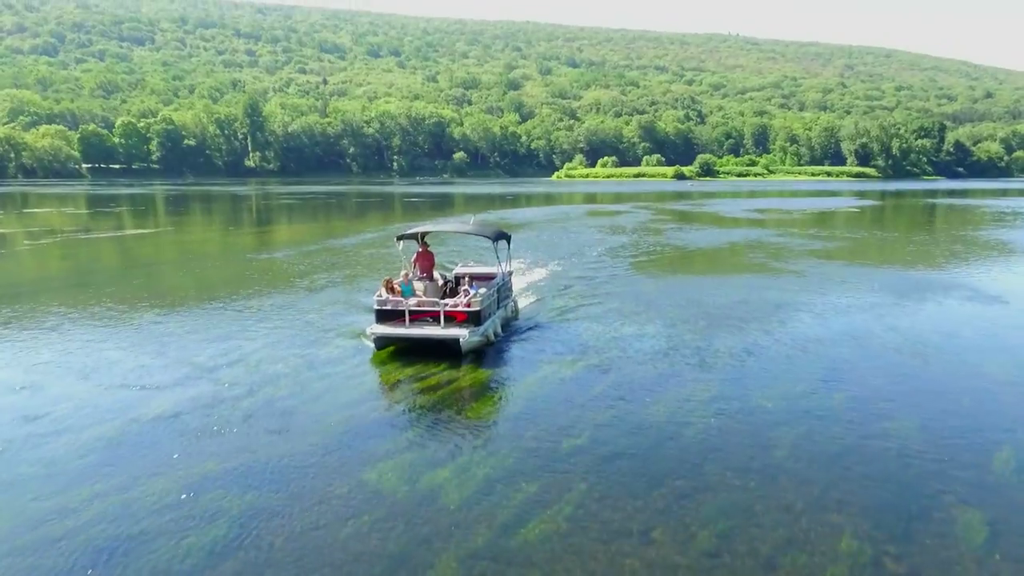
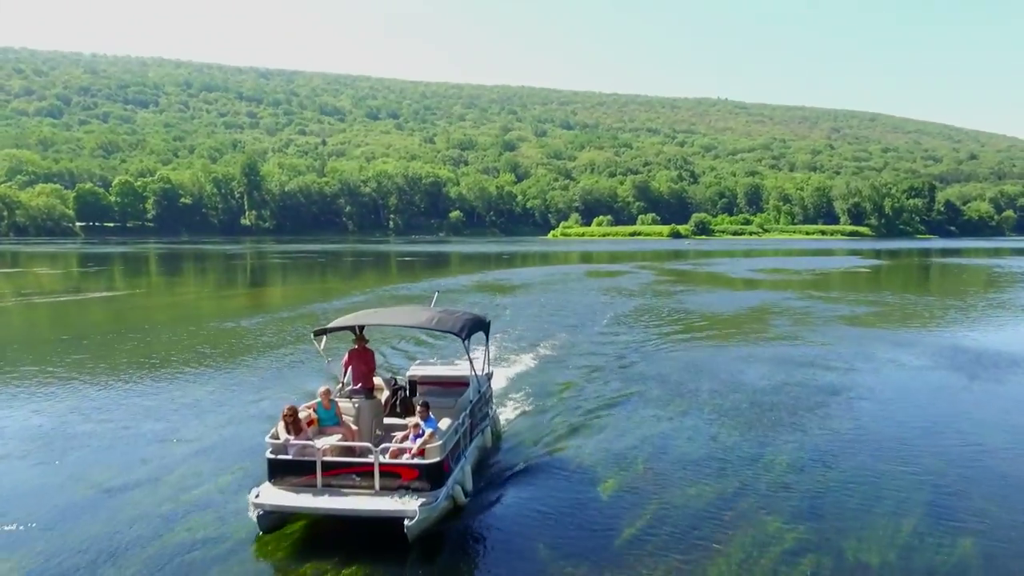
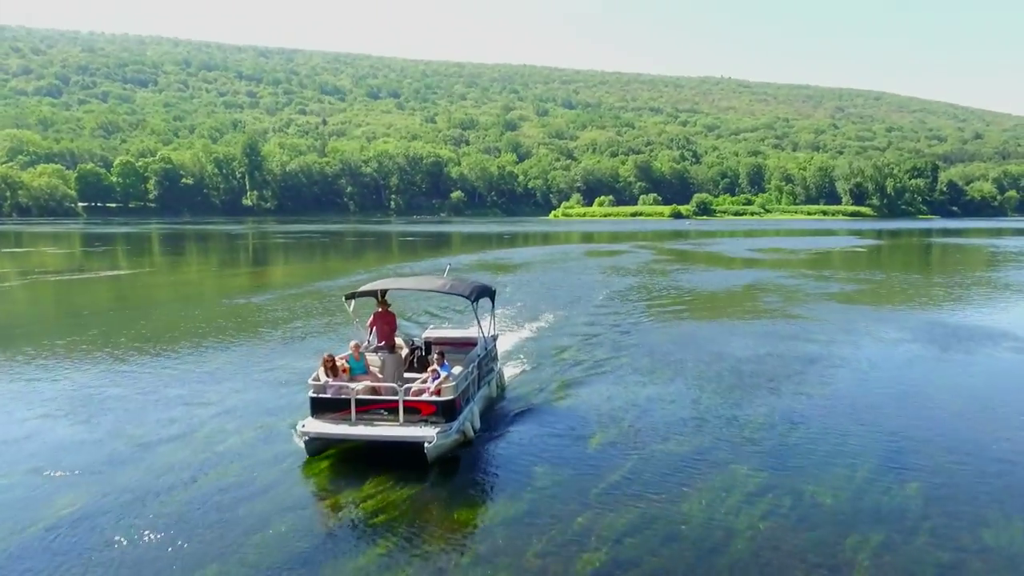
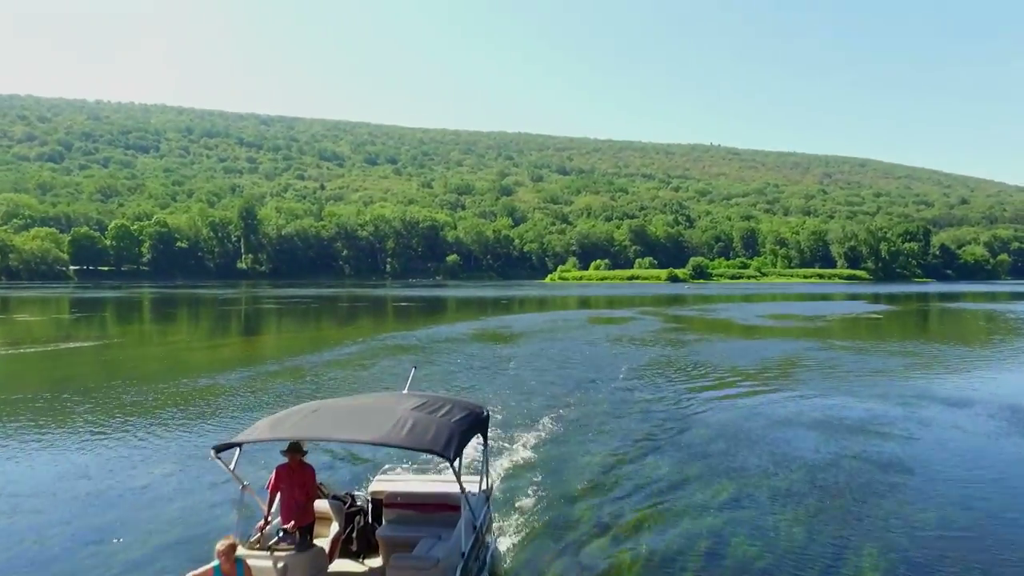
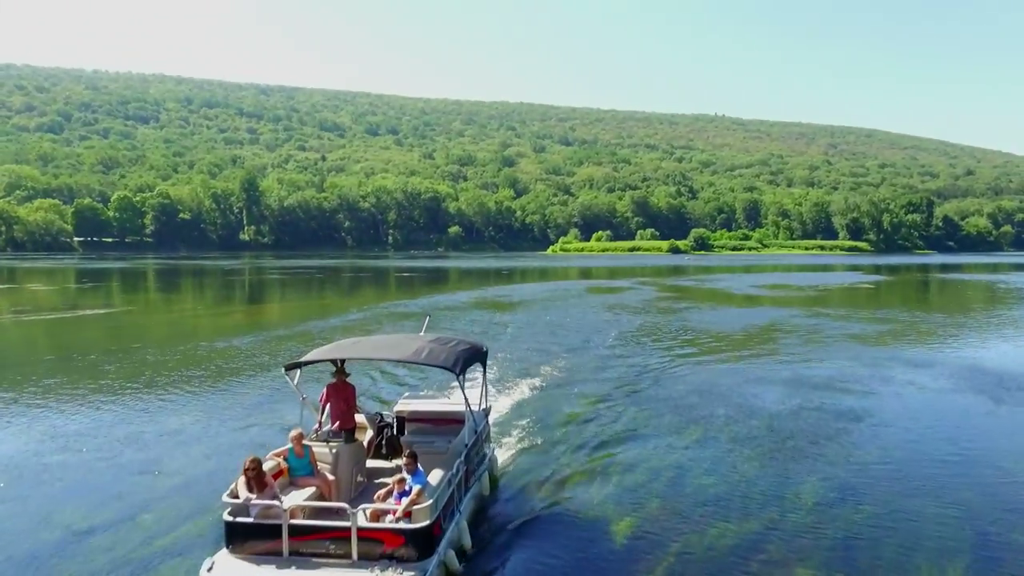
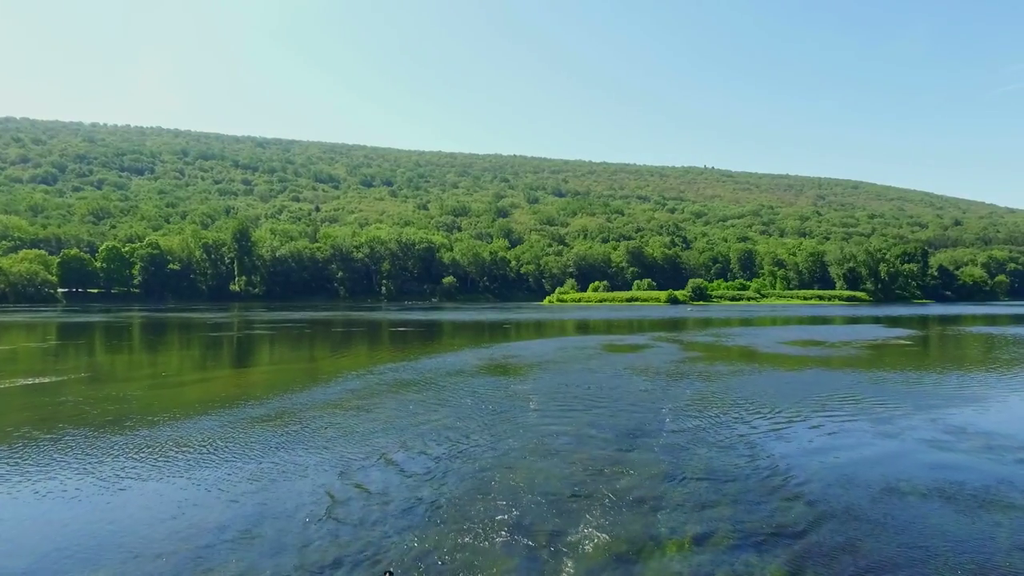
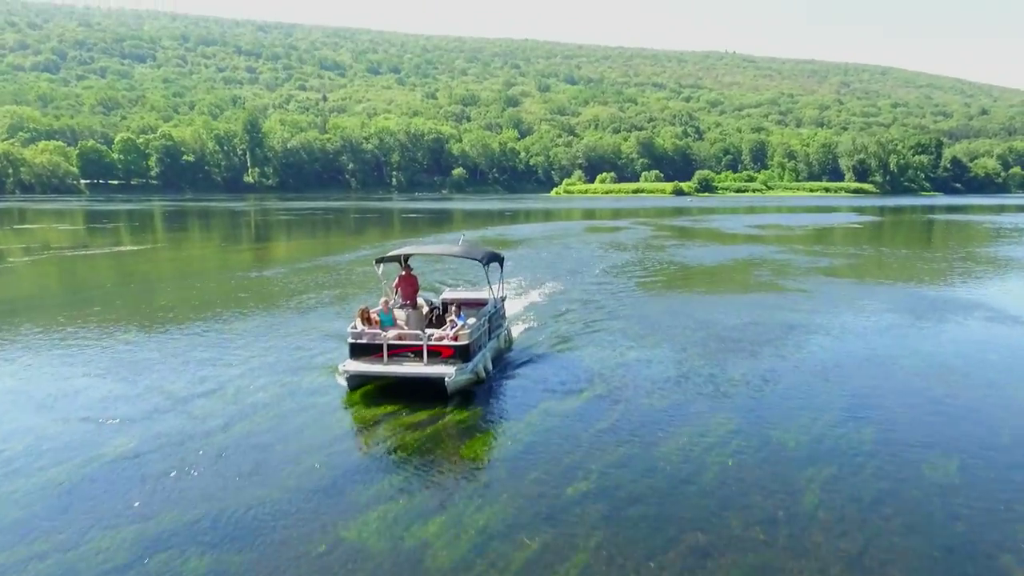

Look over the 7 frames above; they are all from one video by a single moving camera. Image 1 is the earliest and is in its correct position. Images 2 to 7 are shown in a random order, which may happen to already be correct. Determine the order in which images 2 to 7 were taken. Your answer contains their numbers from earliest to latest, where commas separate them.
7, 3, 2, 5, 4, 6
